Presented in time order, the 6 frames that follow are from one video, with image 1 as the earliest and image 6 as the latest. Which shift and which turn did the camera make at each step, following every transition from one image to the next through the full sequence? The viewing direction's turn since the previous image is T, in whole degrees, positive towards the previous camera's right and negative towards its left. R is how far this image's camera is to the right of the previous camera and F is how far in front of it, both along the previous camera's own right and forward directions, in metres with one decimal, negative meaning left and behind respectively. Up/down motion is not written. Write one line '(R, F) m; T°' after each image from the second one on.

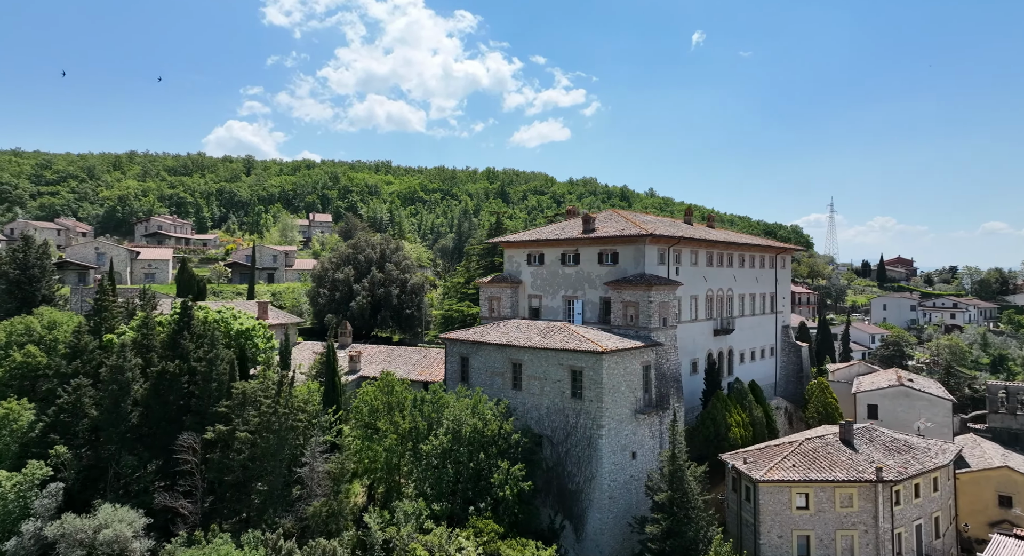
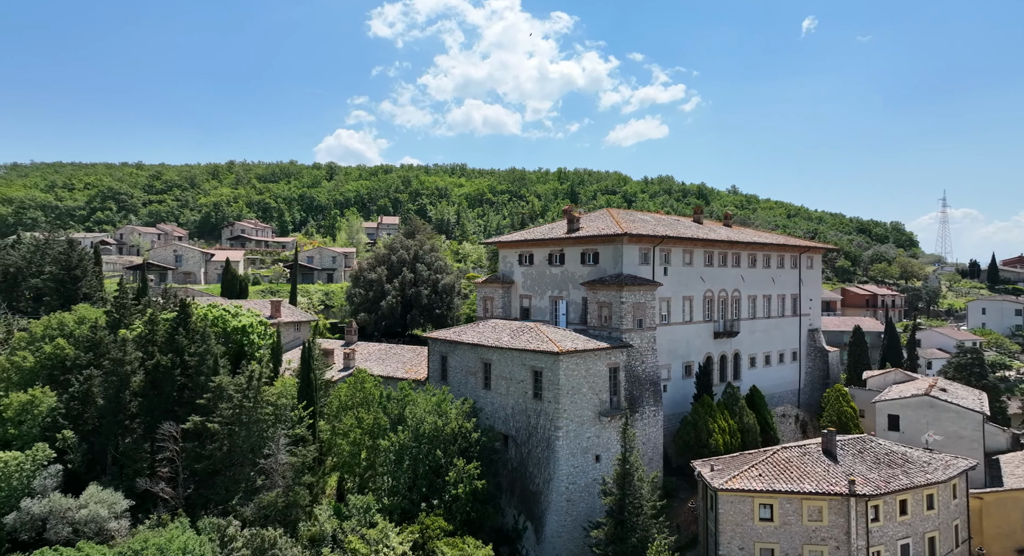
(+6.7, +0.2) m; -8°
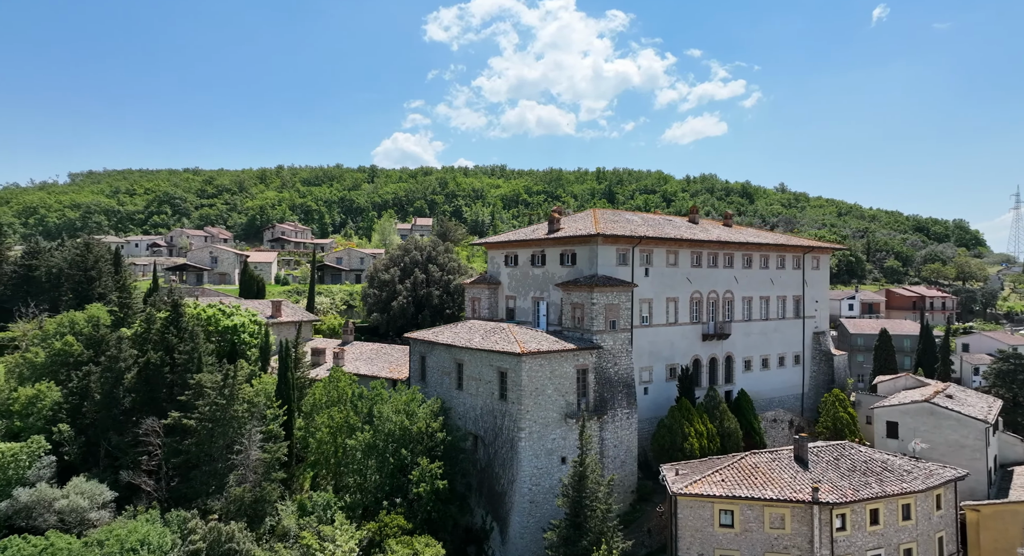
(+4.5, +0.1) m; -5°
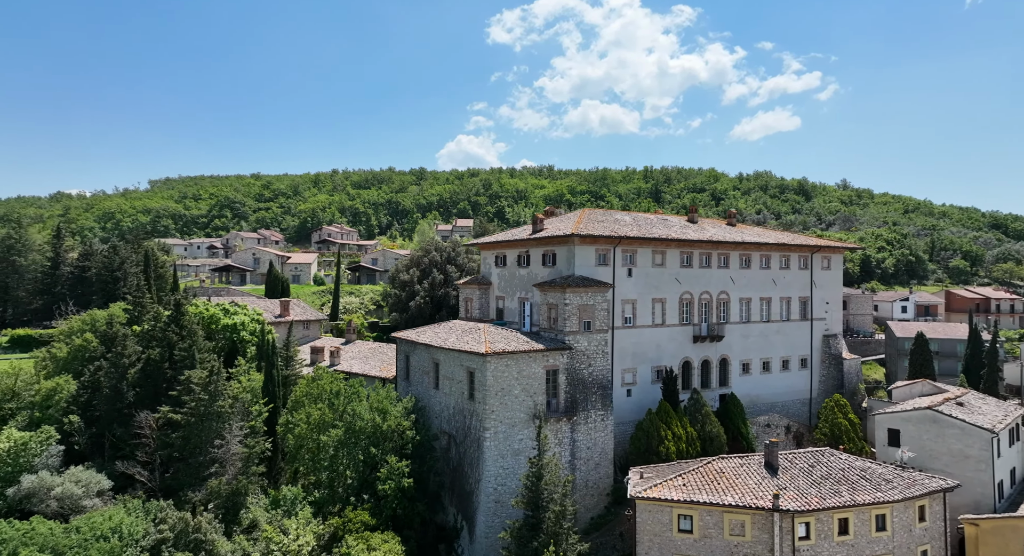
(+4.8, +0.1) m; -5°
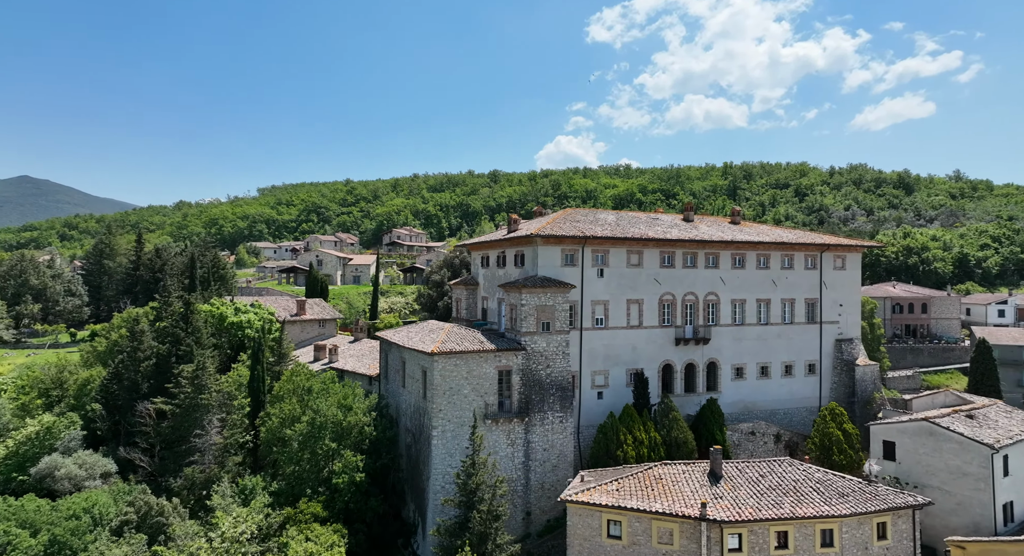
(+7.6, +0.4) m; -9°
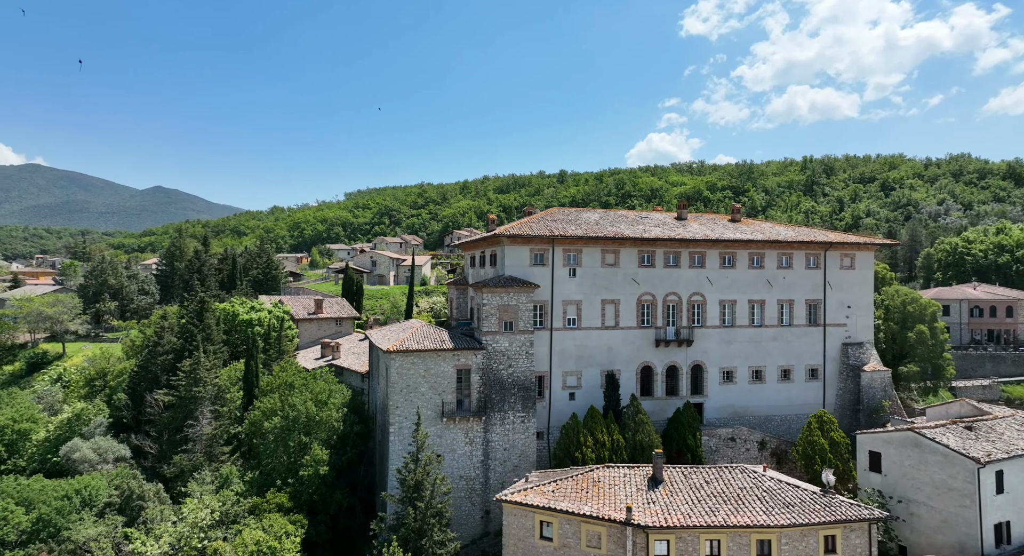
(+6.9, +0.4) m; -8°
